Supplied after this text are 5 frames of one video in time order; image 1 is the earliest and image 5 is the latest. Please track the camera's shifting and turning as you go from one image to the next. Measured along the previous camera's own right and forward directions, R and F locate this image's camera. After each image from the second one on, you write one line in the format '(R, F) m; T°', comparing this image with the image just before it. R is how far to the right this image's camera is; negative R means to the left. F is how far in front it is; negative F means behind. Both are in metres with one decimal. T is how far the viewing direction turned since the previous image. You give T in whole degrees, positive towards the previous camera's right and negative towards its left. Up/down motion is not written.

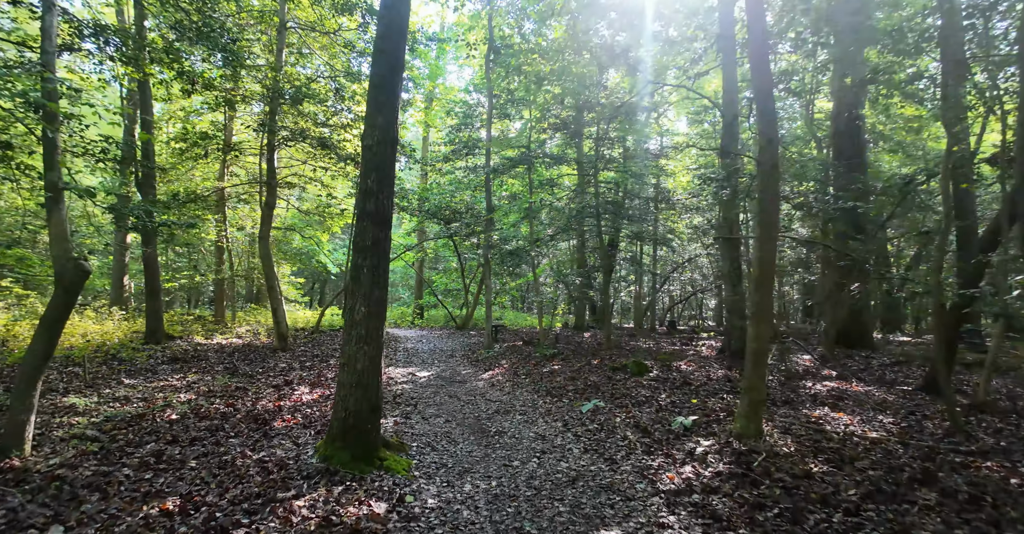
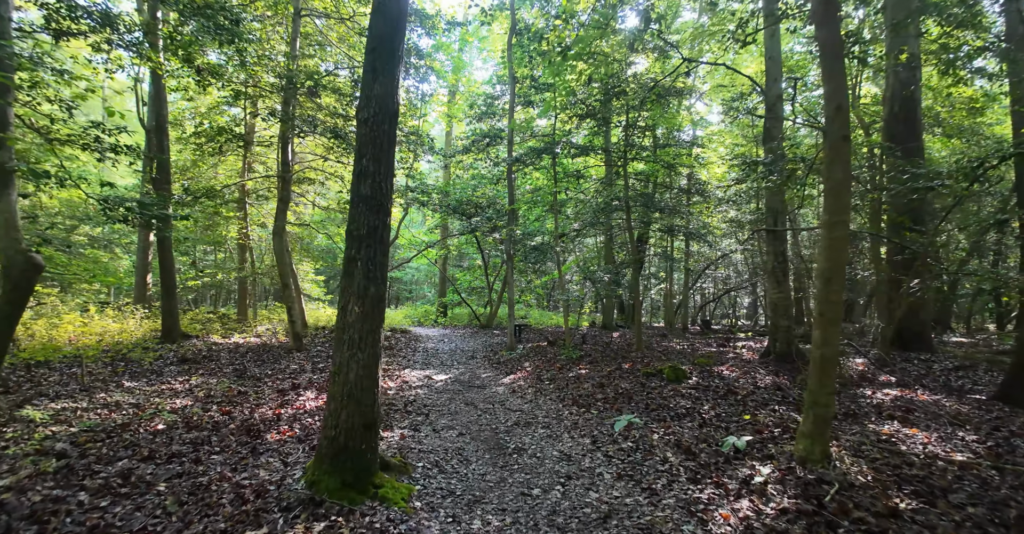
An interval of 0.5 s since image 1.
(+0.1, +0.7) m; -3°
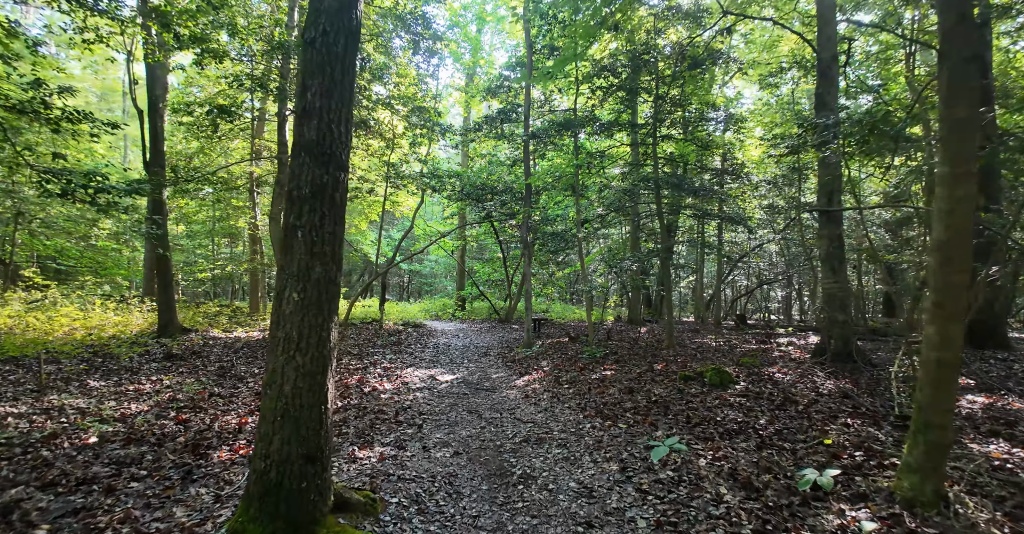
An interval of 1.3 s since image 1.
(+0.2, +1.1) m; -3°
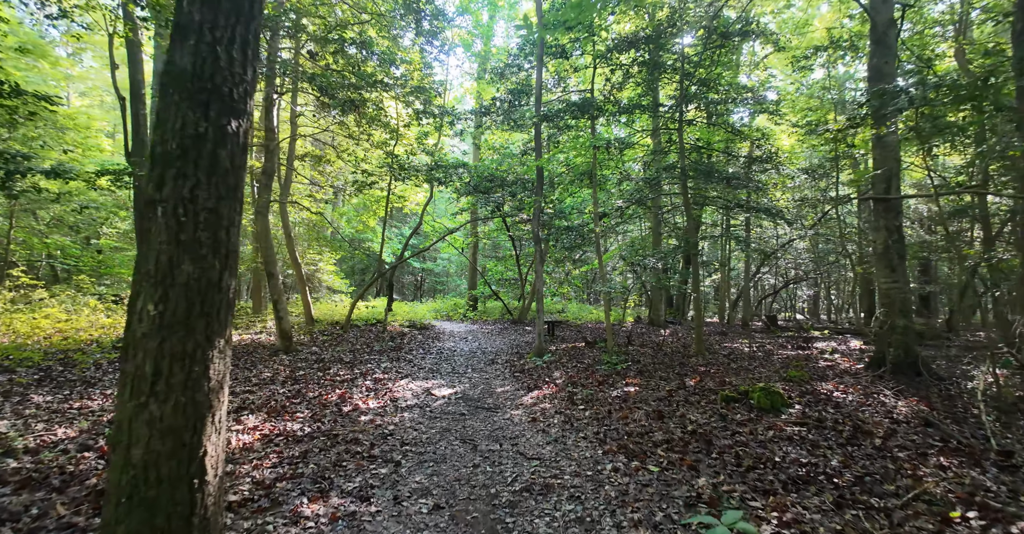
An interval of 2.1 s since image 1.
(+0.2, +1.0) m; -2°
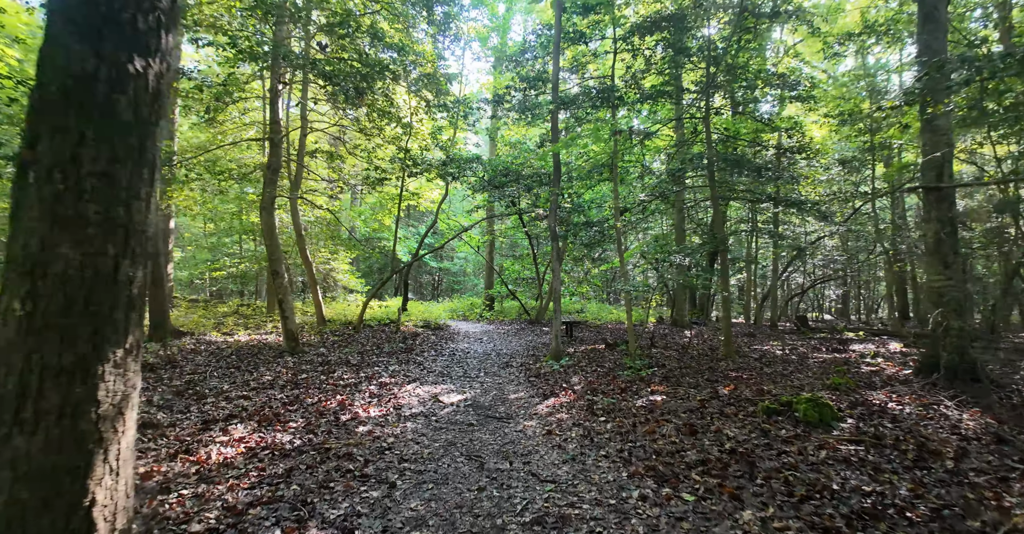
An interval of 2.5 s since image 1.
(+0.1, +0.5) m; -2°
